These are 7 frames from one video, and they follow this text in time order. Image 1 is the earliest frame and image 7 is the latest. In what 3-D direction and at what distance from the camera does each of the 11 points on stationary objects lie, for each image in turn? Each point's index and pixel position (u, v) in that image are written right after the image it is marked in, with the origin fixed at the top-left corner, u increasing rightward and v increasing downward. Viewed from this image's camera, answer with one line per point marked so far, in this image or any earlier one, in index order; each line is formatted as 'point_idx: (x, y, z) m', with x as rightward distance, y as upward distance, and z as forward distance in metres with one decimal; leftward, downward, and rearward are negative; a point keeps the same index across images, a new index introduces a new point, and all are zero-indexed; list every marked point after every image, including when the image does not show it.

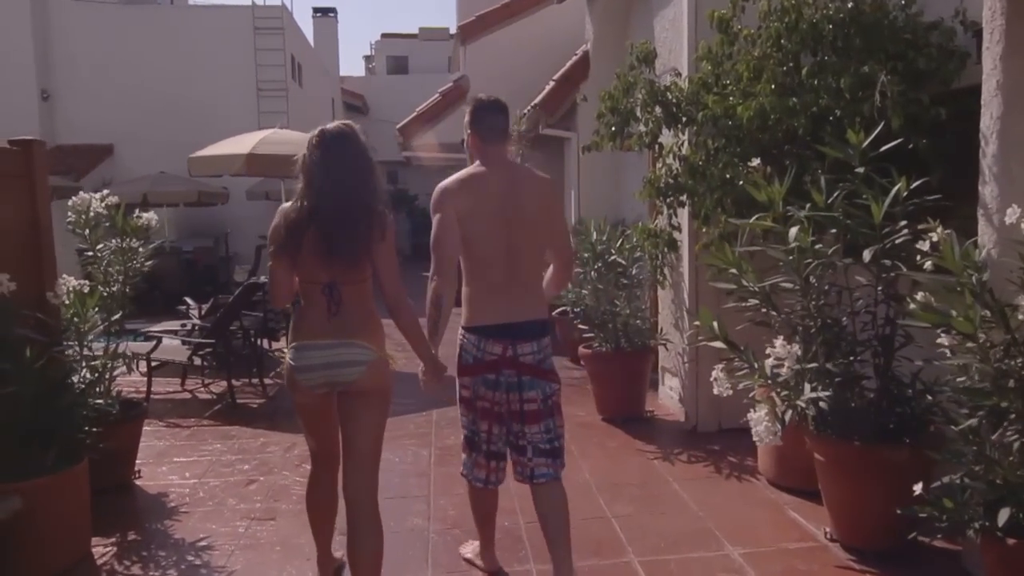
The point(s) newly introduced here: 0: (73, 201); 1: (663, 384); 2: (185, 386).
0: (-2.7, +0.5, +4.6) m
1: (+1.3, -0.8, +6.3) m
2: (-3.2, -1.0, +7.5) m
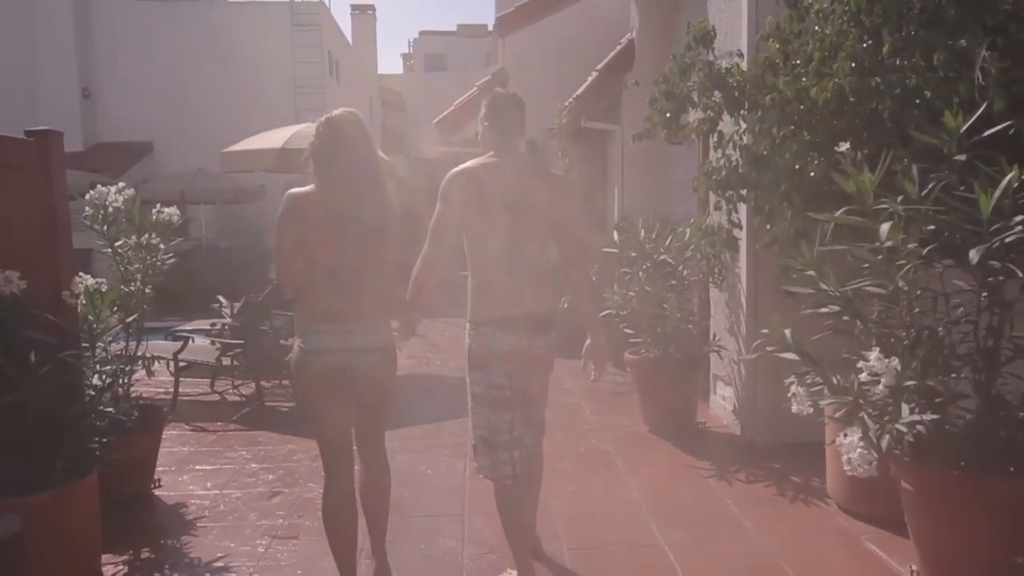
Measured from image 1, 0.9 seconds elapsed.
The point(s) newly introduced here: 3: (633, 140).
0: (-2.5, +0.5, +4.4) m
1: (+1.6, -0.8, +5.9) m
2: (-2.8, -1.0, +7.2) m
3: (+0.7, +0.9, +4.6) m
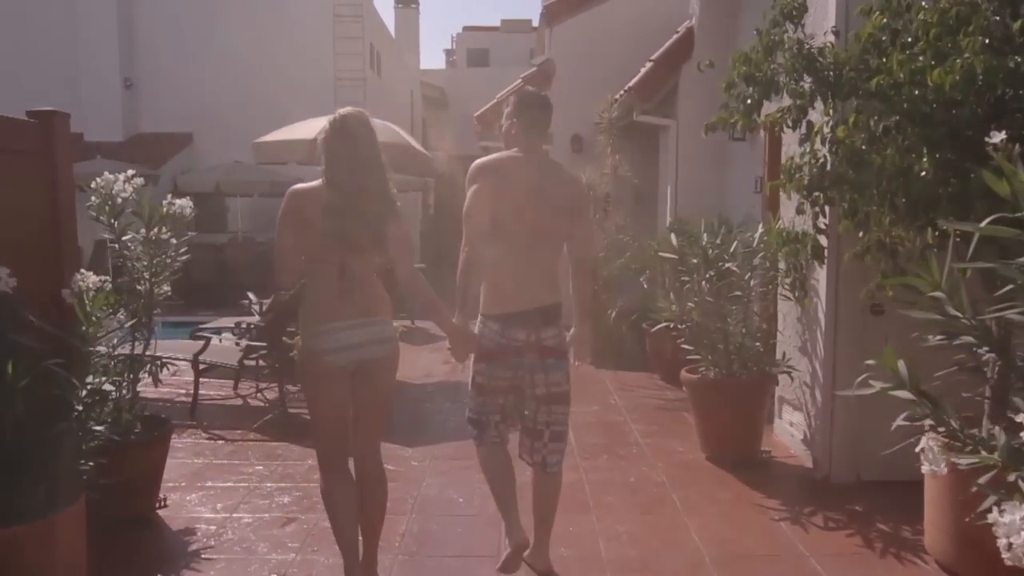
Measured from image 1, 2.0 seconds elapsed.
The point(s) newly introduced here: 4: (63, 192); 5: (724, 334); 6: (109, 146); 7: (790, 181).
0: (-2.2, +0.6, +4.0) m
1: (+1.9, -0.9, +5.3) m
2: (-2.5, -0.9, +6.8) m
3: (+1.0, +0.8, +4.0) m
4: (-2.4, +0.5, +4.1) m
5: (+1.4, -0.3, +4.9) m
6: (-8.6, +3.0, +16.2) m
7: (+1.4, +0.5, +3.8) m
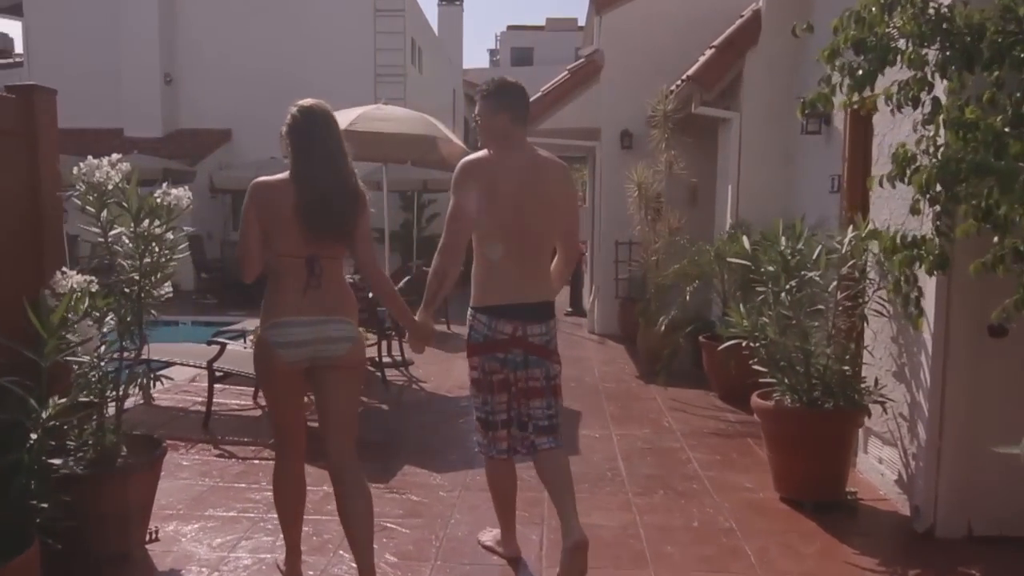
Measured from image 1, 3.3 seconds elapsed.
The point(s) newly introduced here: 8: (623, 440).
0: (-2.0, +0.5, +3.5) m
1: (+2.1, -1.0, +4.6) m
2: (-2.1, -0.9, +6.3) m
3: (+1.2, +0.8, +3.3) m
4: (-2.2, +0.5, +3.5) m
5: (+1.6, -0.4, +4.2) m
6: (-7.7, +3.1, +16.0) m
7: (+1.6, +0.5, +3.1) m
8: (+0.8, -1.1, +5.4) m
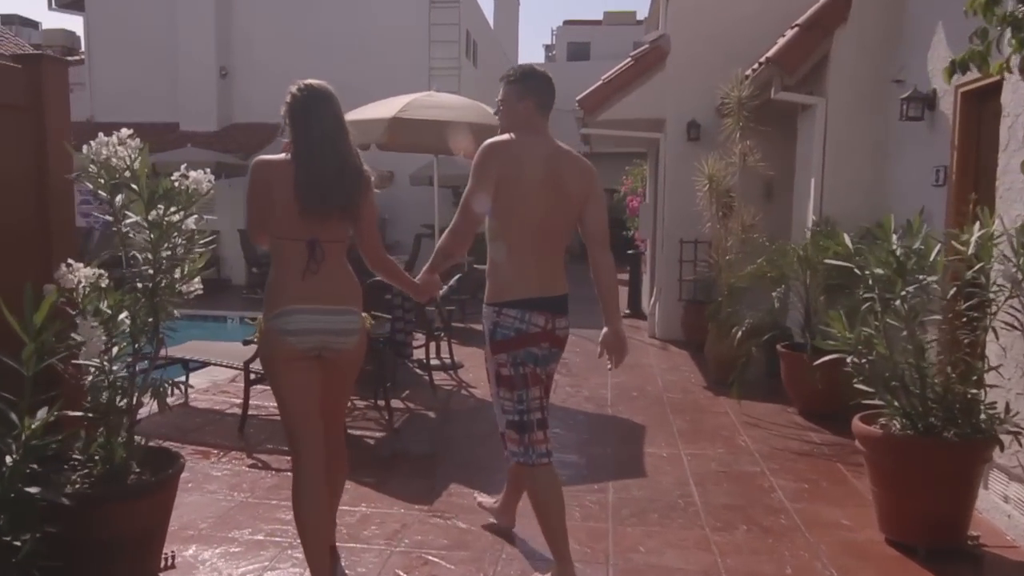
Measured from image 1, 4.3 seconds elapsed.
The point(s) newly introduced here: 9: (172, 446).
0: (-1.7, +0.6, +3.1) m
1: (+2.4, -1.0, +3.9) m
2: (-1.7, -0.9, +5.9) m
3: (+1.5, +0.7, +2.7) m
4: (-1.9, +0.5, +3.2) m
5: (+1.9, -0.4, +3.5) m
6: (-6.5, +3.2, +16.0) m
7: (+1.9, +0.4, +2.5) m
8: (+1.2, -1.1, +4.9) m
9: (-2.2, -1.0, +5.0) m
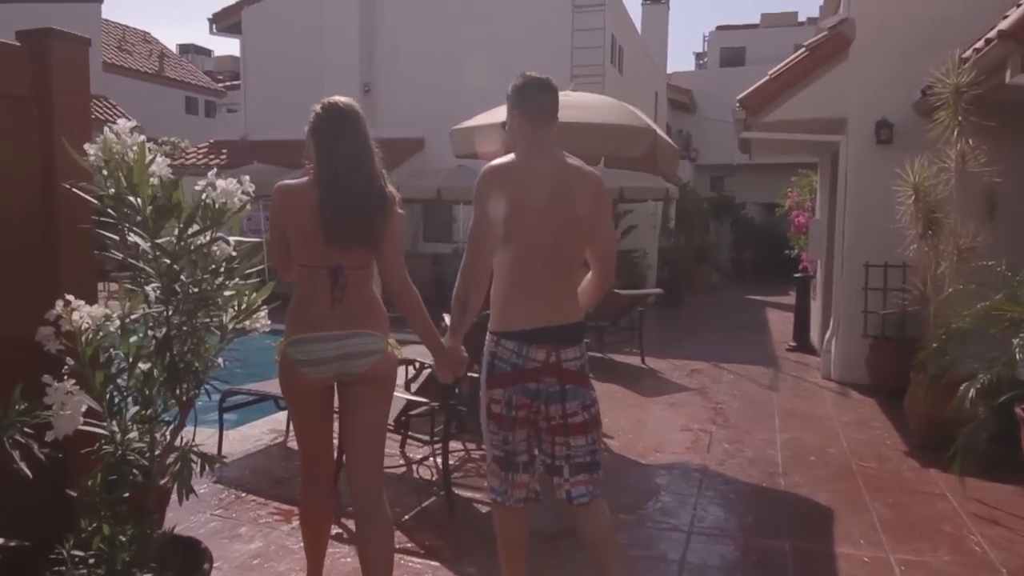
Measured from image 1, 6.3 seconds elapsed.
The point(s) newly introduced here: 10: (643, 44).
0: (-1.3, +0.4, +2.3) m
1: (+2.9, -1.2, +2.3) m
2: (-0.7, -1.1, +5.1) m
3: (+1.8, +0.6, +1.4) m
4: (-1.4, +0.4, +2.5) m
5: (+2.3, -0.6, +2.1) m
6: (-3.5, +2.8, +16.0) m
7: (+2.1, +0.3, +1.1) m
8: (+1.9, -1.3, +3.5) m
9: (-1.5, -1.2, +4.3) m
10: (+3.4, +6.4, +19.6) m
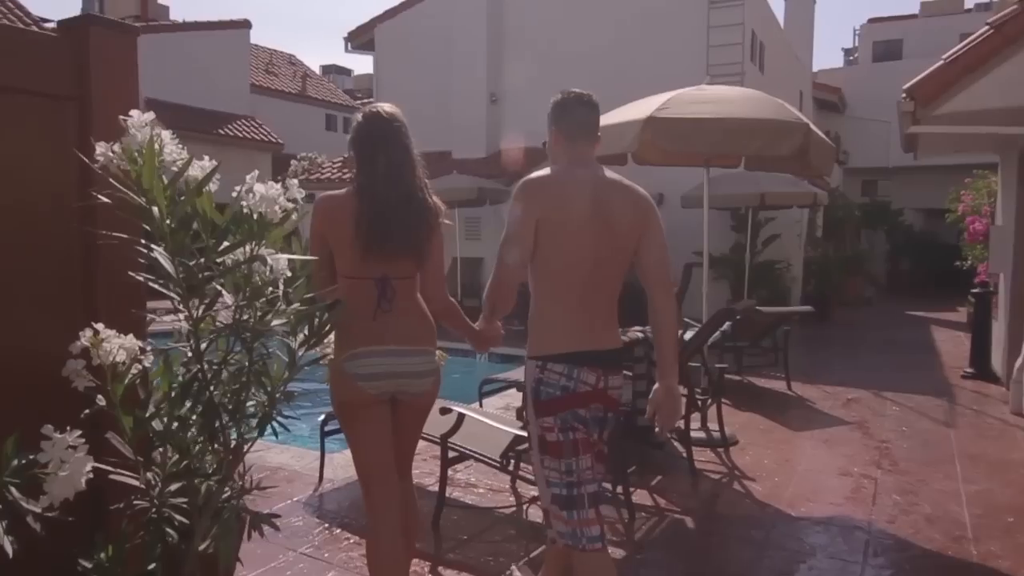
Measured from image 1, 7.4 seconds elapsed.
0: (-1.0, +0.4, +2.0) m
1: (+3.1, -1.3, +1.2) m
2: (0.0, -1.2, +4.6) m
3: (+1.9, +0.5, +0.5) m
4: (-1.1, +0.3, +2.1) m
5: (+2.5, -0.7, +1.1) m
6: (-0.8, +2.6, +15.8) m
7: (+2.1, +0.2, +0.2) m
8: (+2.3, -1.4, +2.6) m
9: (-0.8, -1.3, +3.9) m
10: (+6.6, +6.0, +18.3) m
